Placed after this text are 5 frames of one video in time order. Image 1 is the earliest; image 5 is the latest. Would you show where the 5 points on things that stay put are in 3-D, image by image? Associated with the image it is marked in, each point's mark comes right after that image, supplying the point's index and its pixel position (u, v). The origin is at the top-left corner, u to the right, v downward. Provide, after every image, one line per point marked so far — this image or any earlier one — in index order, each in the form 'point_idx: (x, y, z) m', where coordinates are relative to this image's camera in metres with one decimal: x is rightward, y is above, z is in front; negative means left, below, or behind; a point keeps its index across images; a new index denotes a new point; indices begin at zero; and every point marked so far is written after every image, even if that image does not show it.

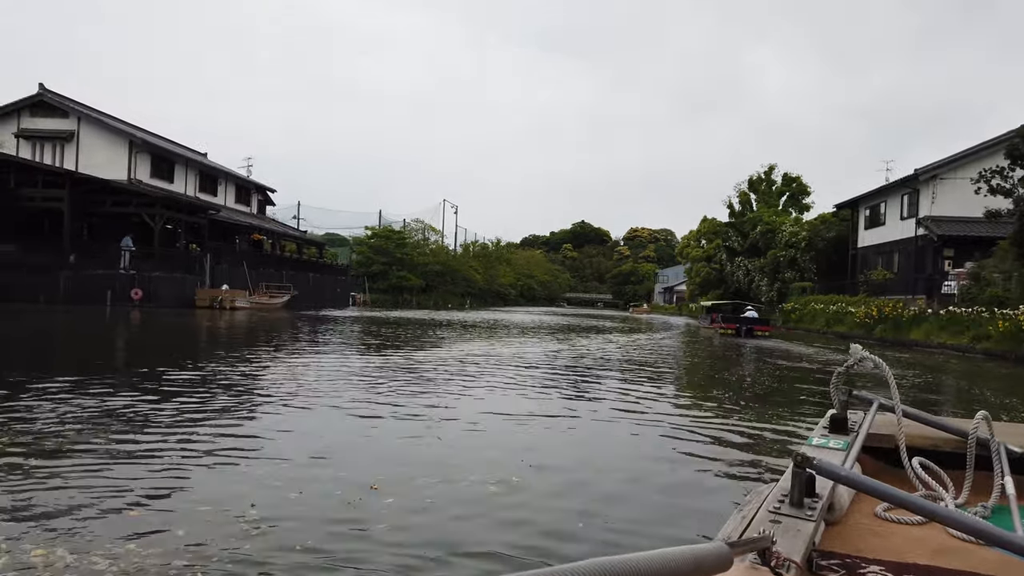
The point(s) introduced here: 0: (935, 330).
0: (+12.3, -1.2, +19.8) m
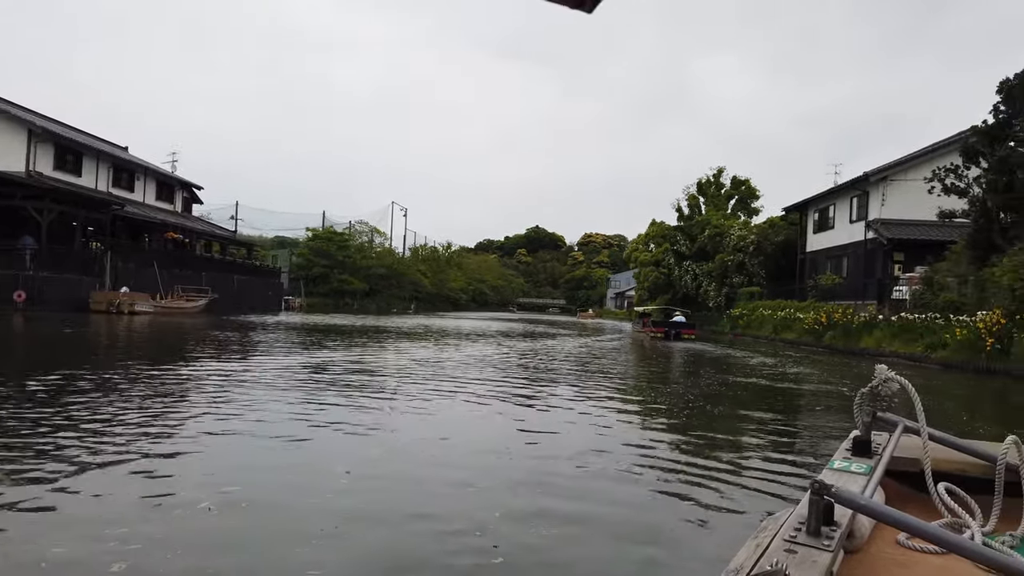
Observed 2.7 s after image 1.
0: (+10.1, -1.4, +18.3) m
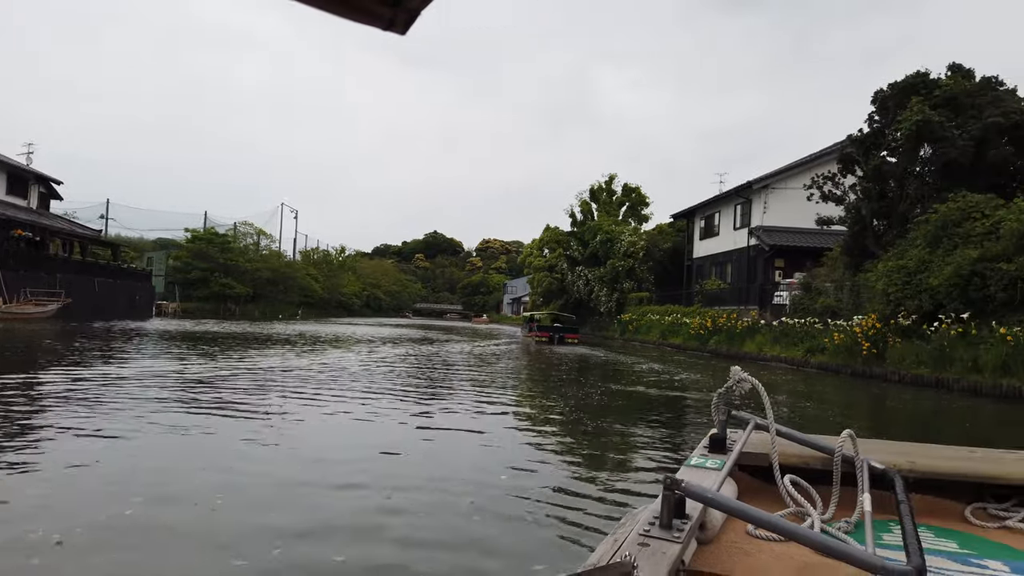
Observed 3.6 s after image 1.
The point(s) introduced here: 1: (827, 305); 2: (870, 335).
0: (+7.0, -1.5, +18.7) m
1: (+8.0, -0.4, +17.2) m
2: (+6.0, -0.8, +11.4) m
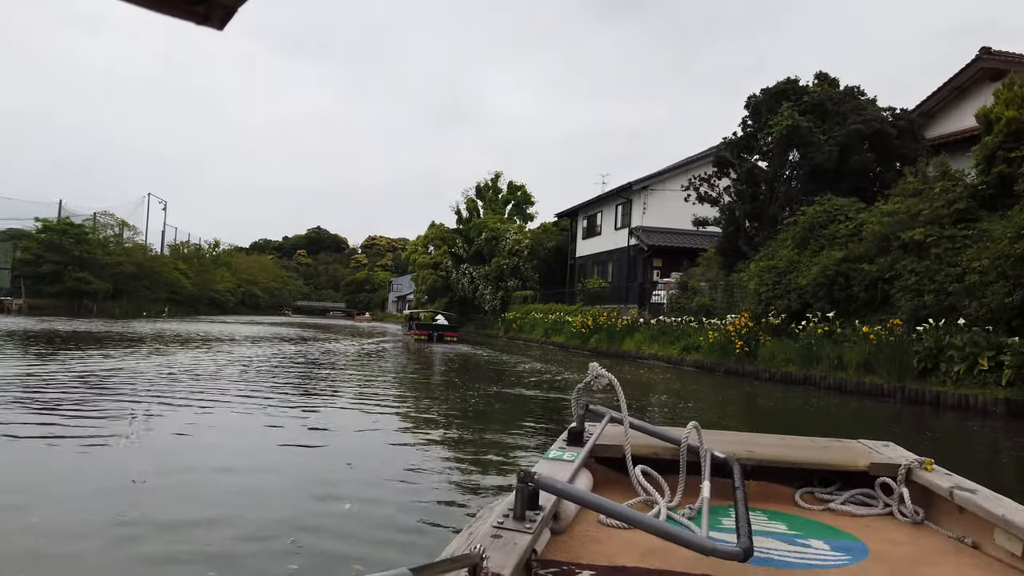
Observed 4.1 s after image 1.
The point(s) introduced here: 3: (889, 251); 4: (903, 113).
0: (+3.8, -1.5, +18.9) m
1: (+5.0, -0.4, +17.7) m
2: (+4.0, -0.8, +11.6) m
3: (+5.6, +0.5, +10.0) m
4: (+7.6, +3.4, +13.1) m
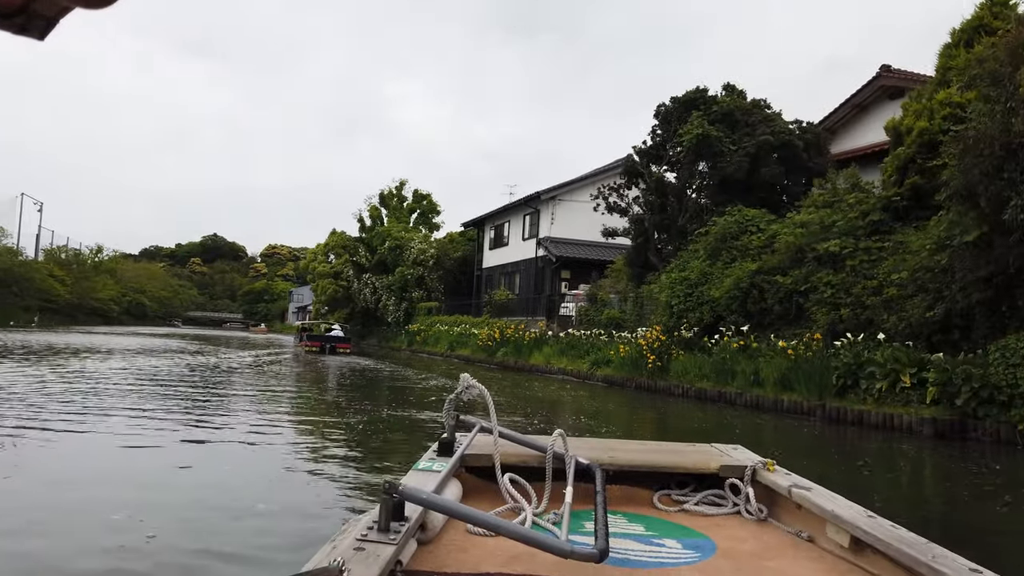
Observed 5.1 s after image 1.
0: (+1.2, -1.8, +18.4) m
1: (+2.5, -0.7, +17.3) m
2: (+2.3, -1.0, +11.2) m
3: (+4.2, +0.3, +9.8) m
4: (+5.7, +3.1, +13.2) m
